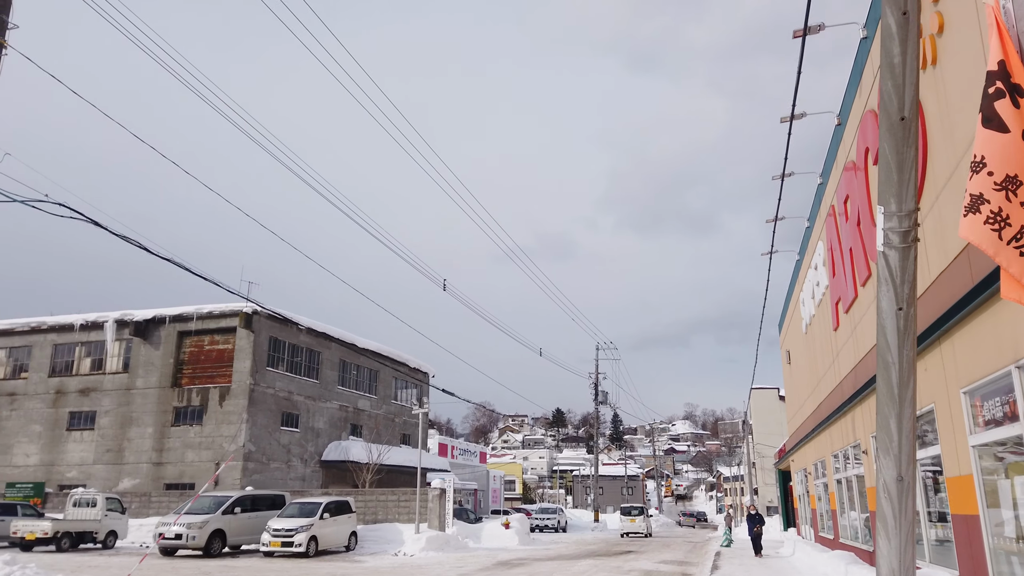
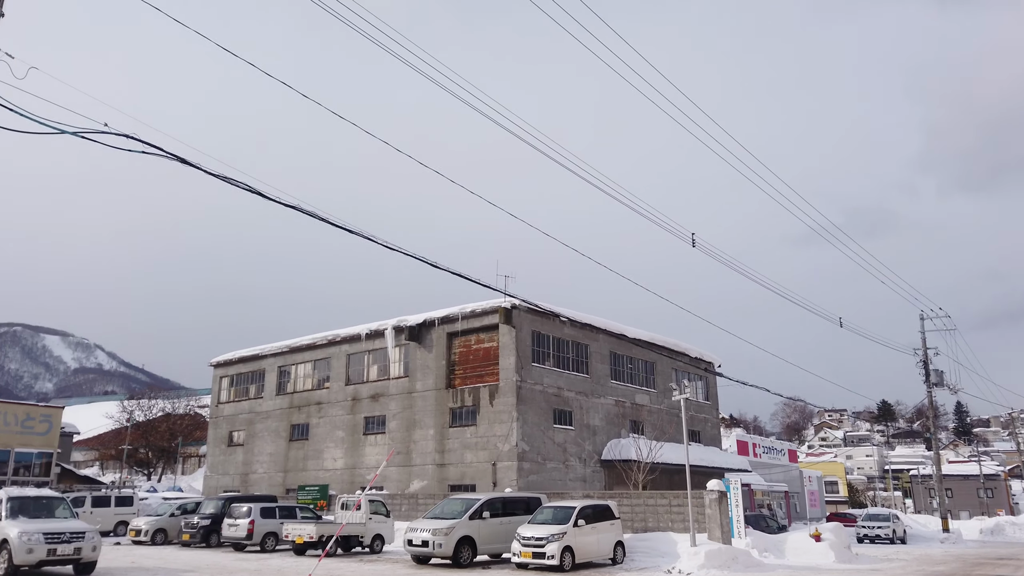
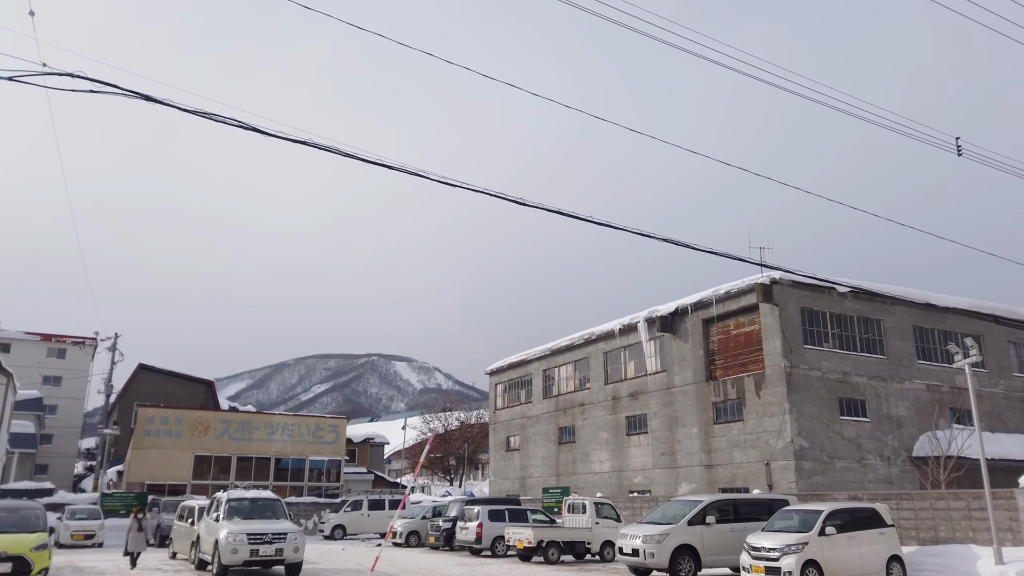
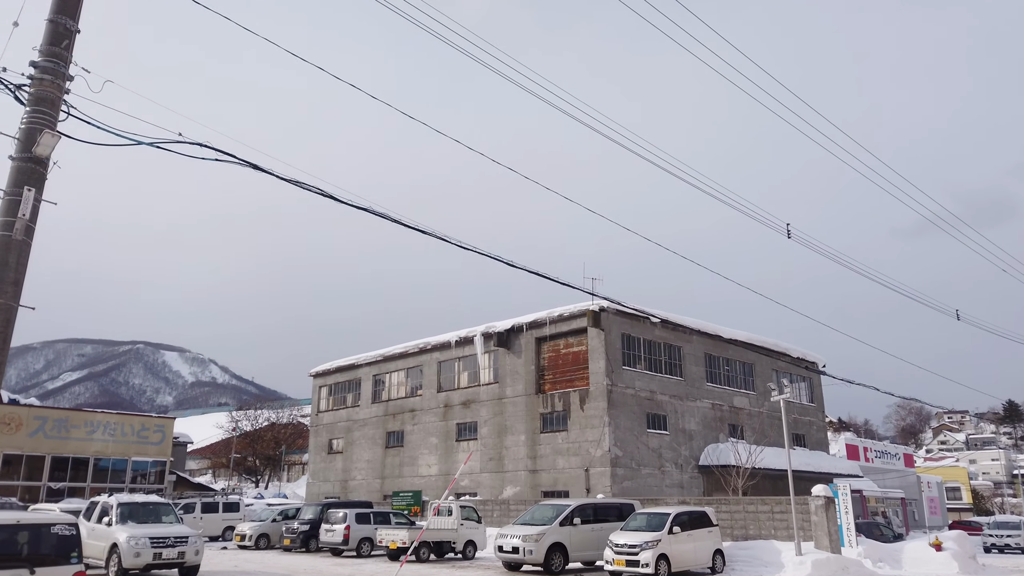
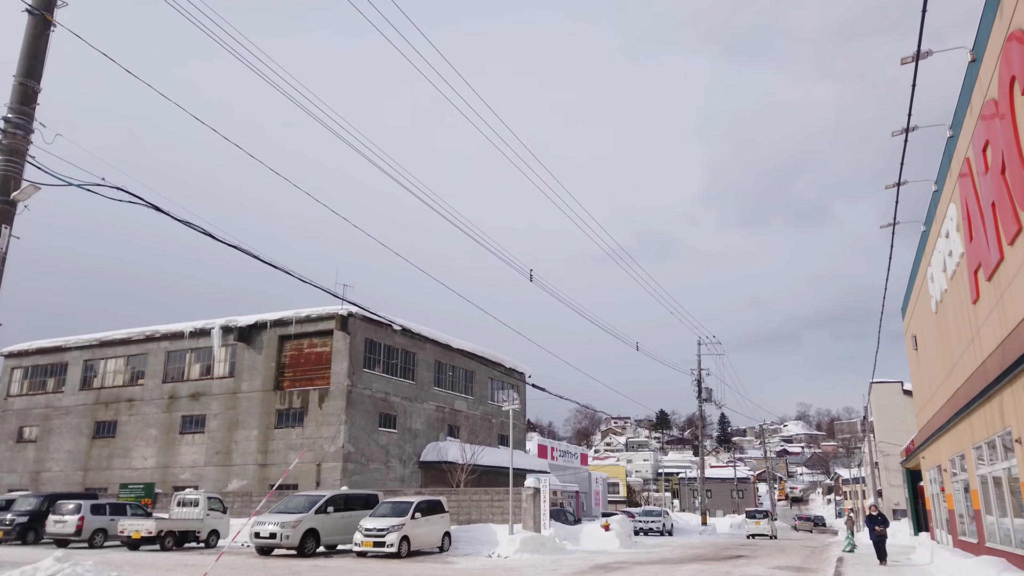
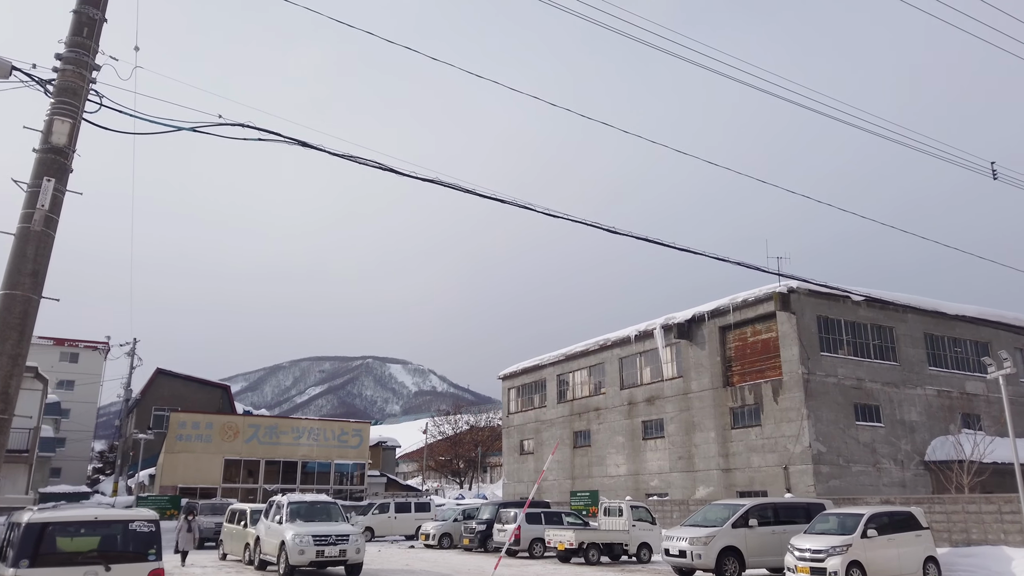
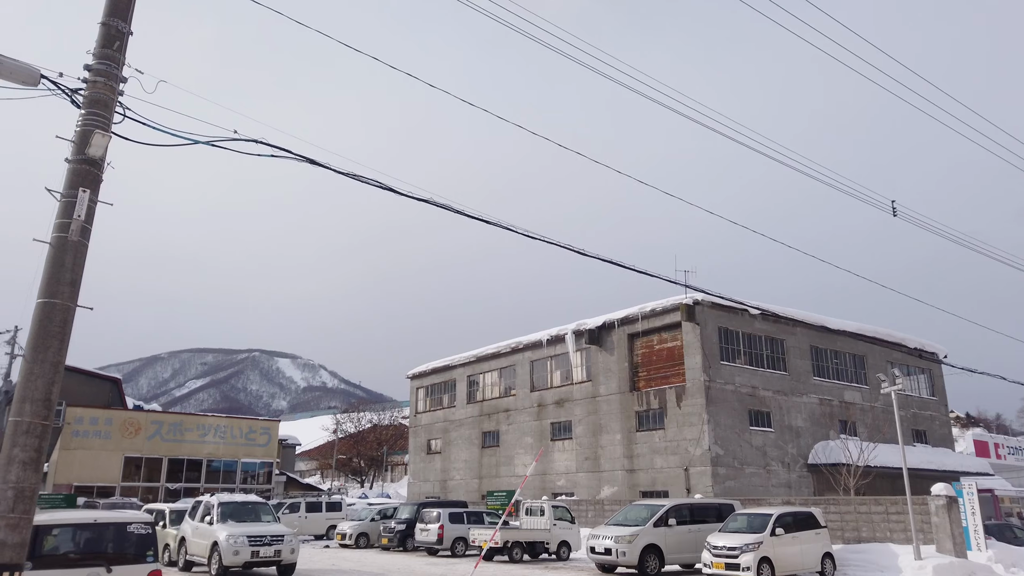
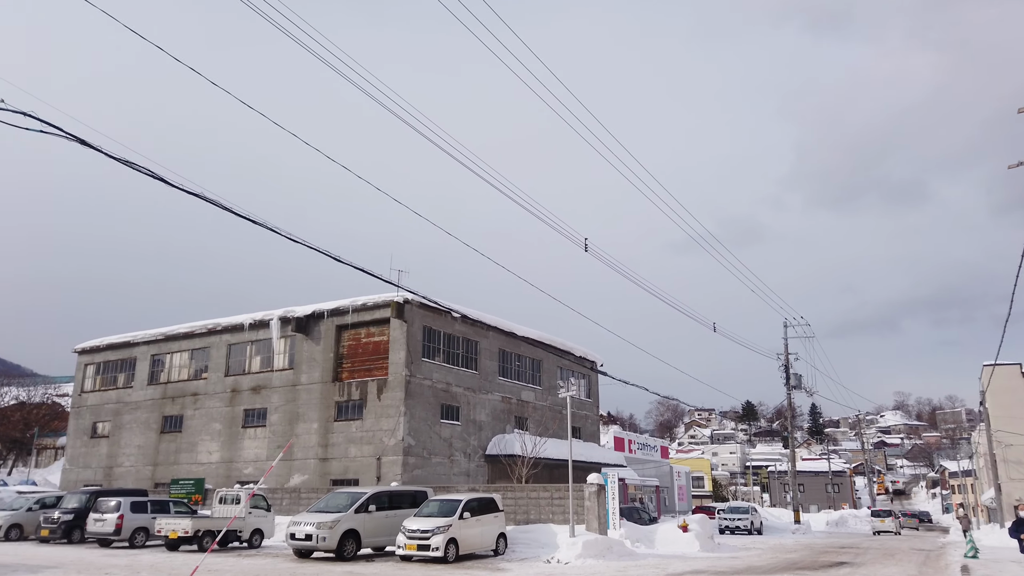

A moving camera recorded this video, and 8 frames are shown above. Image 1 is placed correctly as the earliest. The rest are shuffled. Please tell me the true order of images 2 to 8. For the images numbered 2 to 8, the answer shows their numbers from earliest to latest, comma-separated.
5, 8, 2, 4, 7, 6, 3
